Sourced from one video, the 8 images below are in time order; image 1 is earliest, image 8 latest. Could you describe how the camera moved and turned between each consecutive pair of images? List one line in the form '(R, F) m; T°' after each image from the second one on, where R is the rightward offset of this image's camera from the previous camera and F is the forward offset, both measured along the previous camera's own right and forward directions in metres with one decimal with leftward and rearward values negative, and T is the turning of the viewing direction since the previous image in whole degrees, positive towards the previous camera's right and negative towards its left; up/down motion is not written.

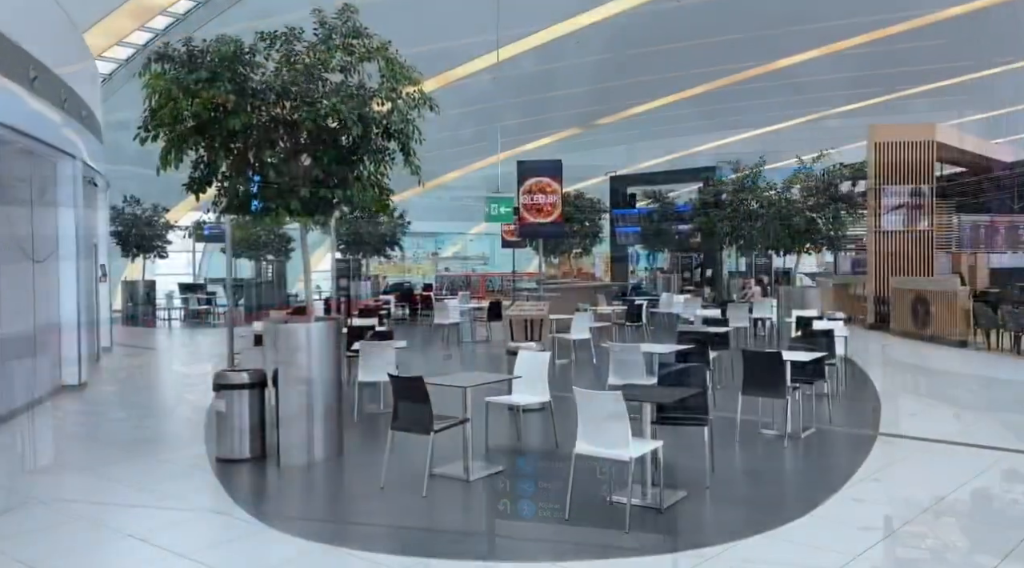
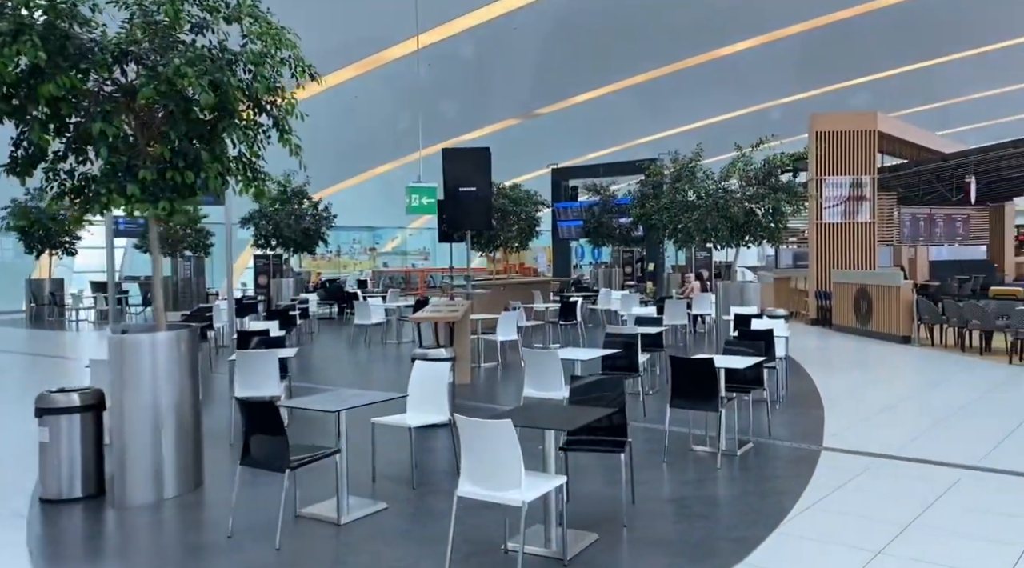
(+0.4, +0.9) m; +3°
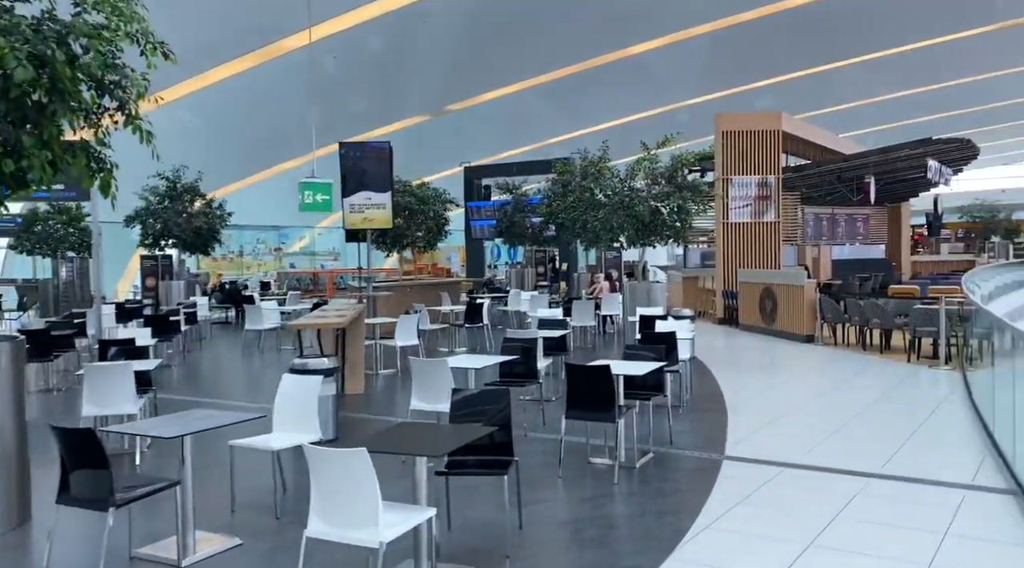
(+0.2, +0.5) m; +5°
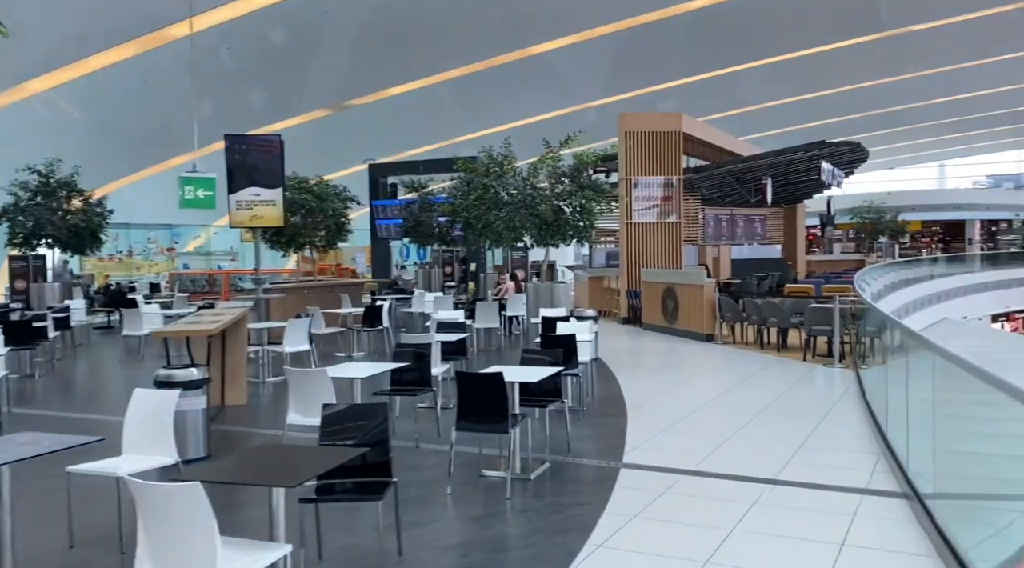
(+0.2, +0.4) m; +6°
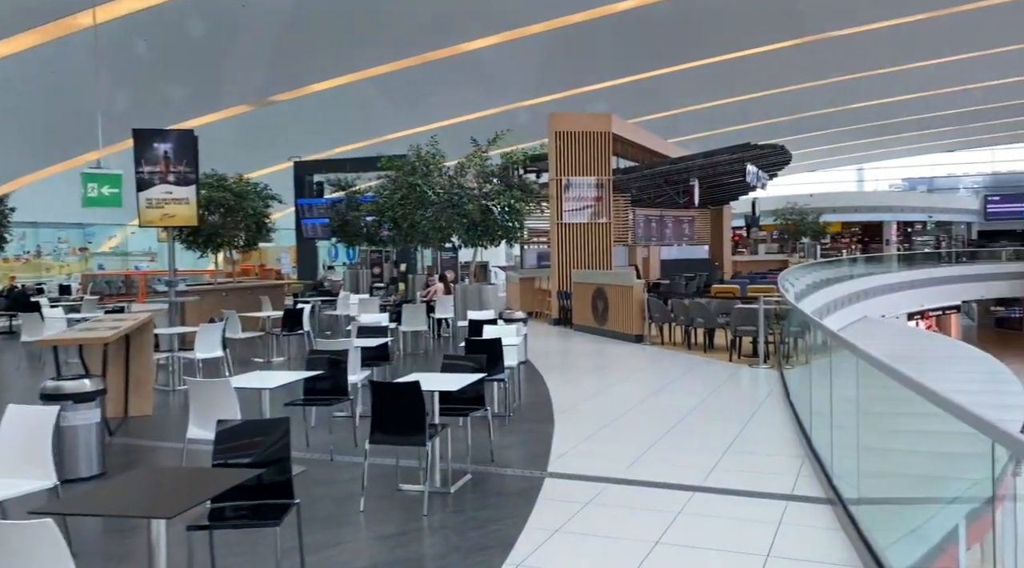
(+0.1, +0.3) m; +4°
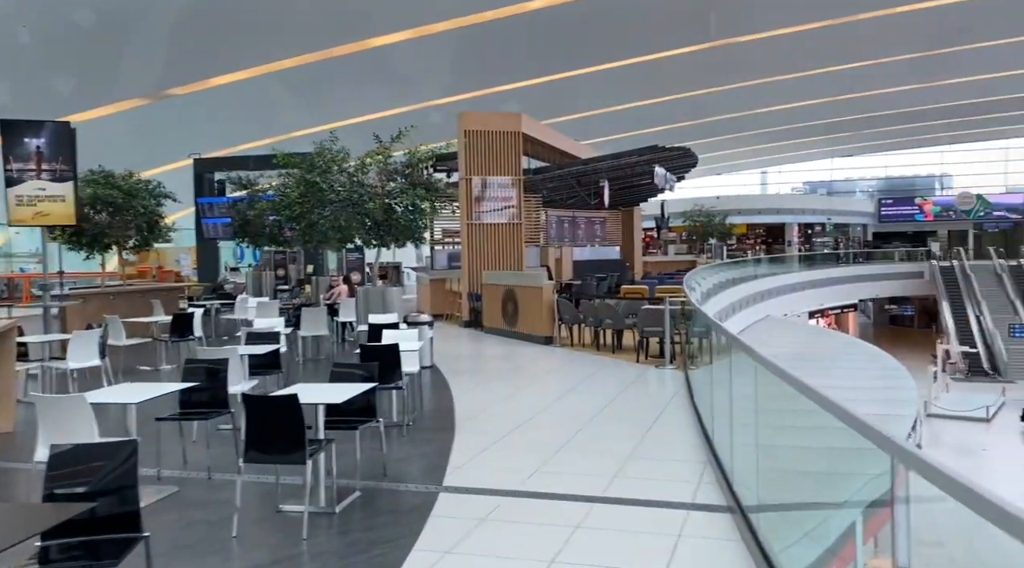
(+0.2, +0.3) m; +6°
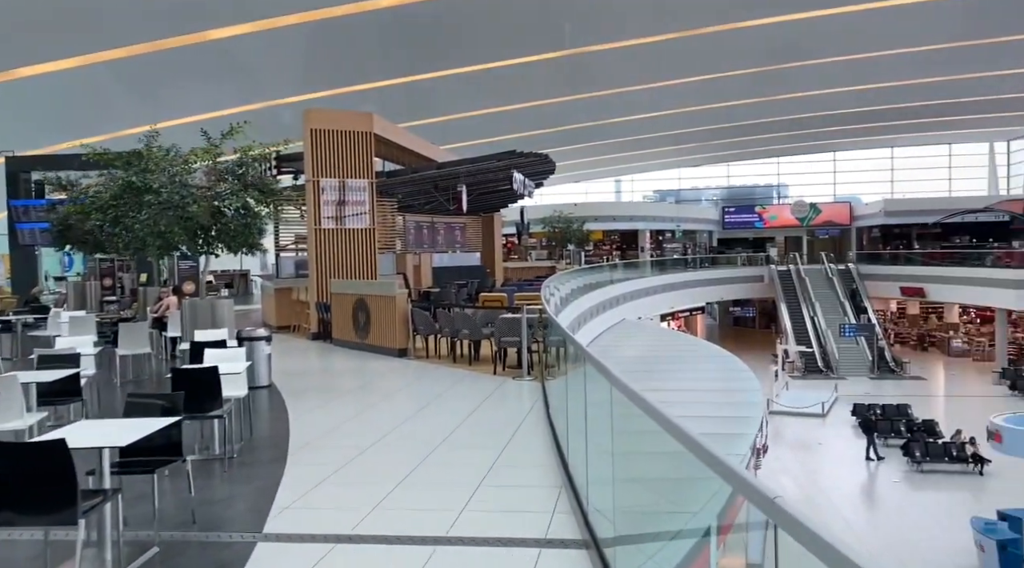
(+0.2, +0.7) m; +9°
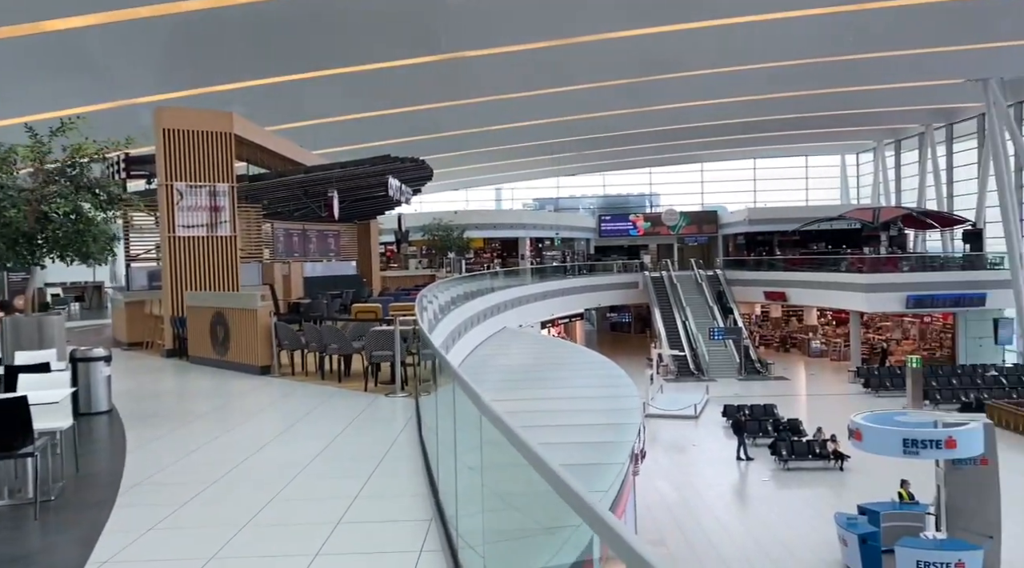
(+0.1, +0.6) m; +8°
